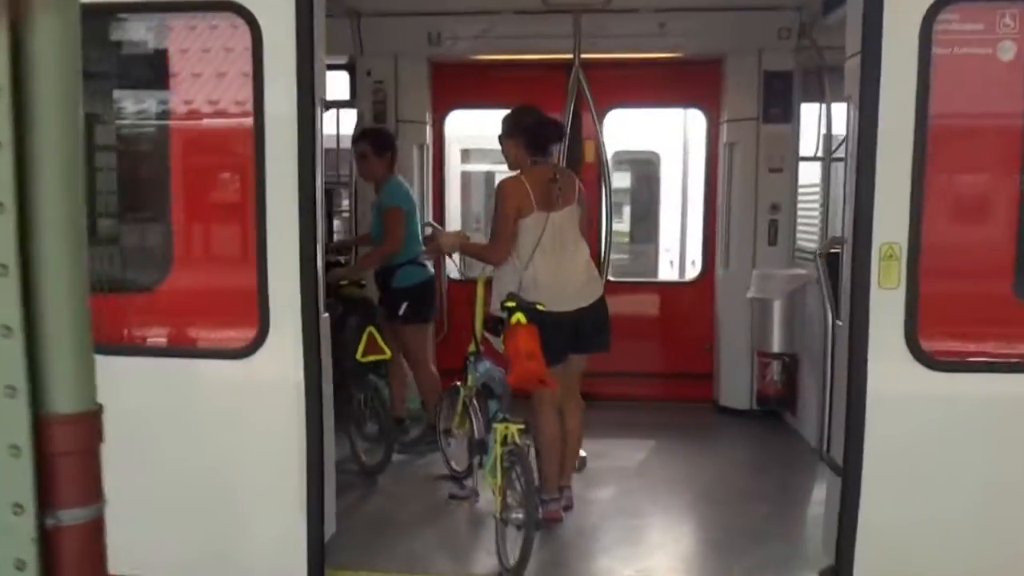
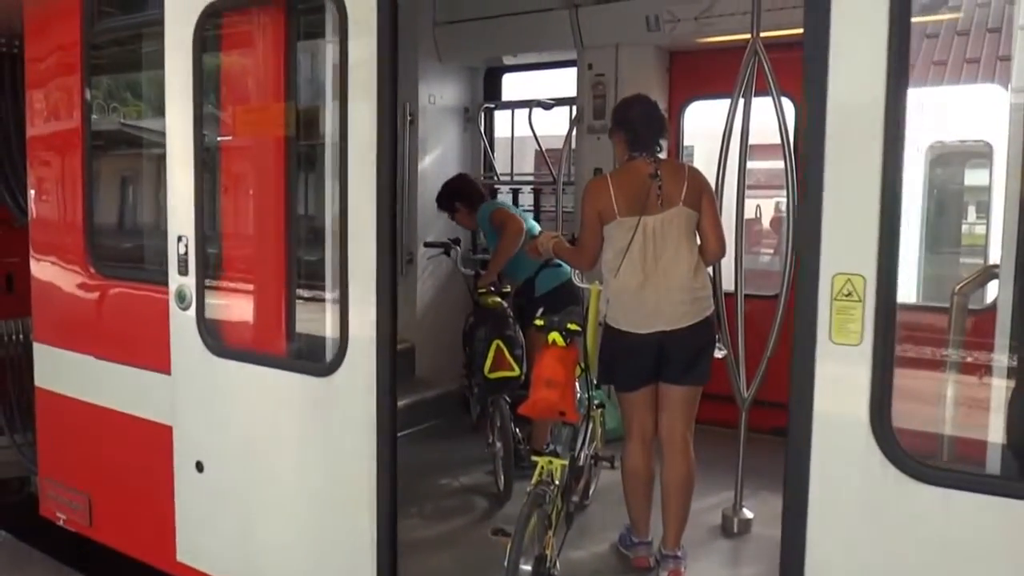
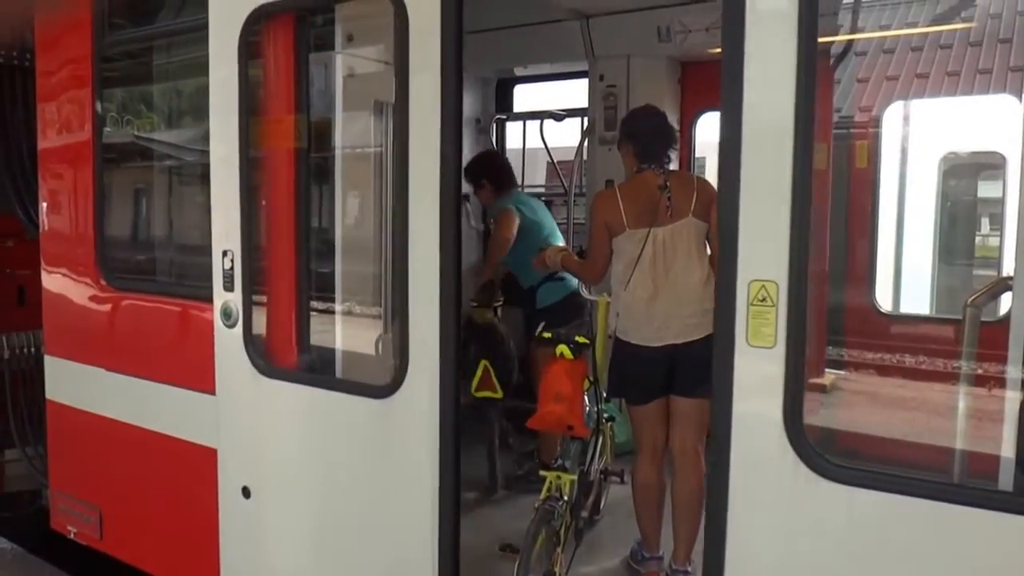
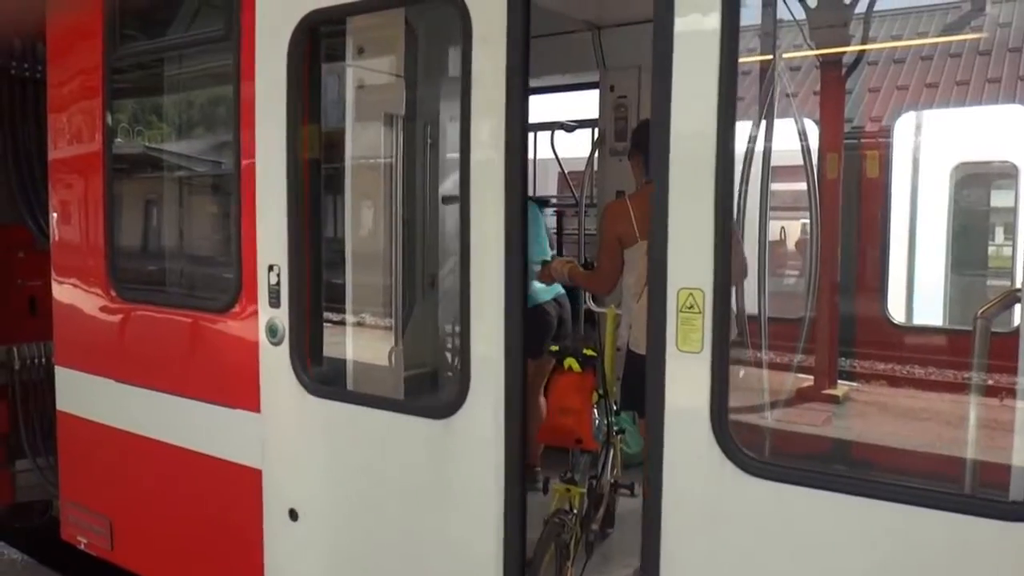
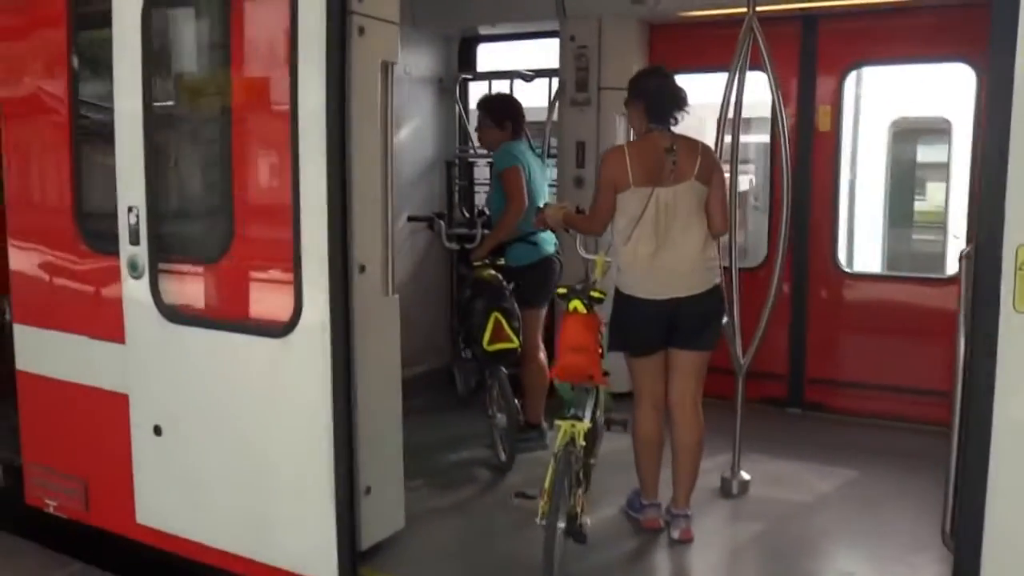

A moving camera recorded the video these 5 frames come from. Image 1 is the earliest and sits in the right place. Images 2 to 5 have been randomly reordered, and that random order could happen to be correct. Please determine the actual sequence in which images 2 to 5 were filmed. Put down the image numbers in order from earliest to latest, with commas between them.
5, 2, 3, 4
